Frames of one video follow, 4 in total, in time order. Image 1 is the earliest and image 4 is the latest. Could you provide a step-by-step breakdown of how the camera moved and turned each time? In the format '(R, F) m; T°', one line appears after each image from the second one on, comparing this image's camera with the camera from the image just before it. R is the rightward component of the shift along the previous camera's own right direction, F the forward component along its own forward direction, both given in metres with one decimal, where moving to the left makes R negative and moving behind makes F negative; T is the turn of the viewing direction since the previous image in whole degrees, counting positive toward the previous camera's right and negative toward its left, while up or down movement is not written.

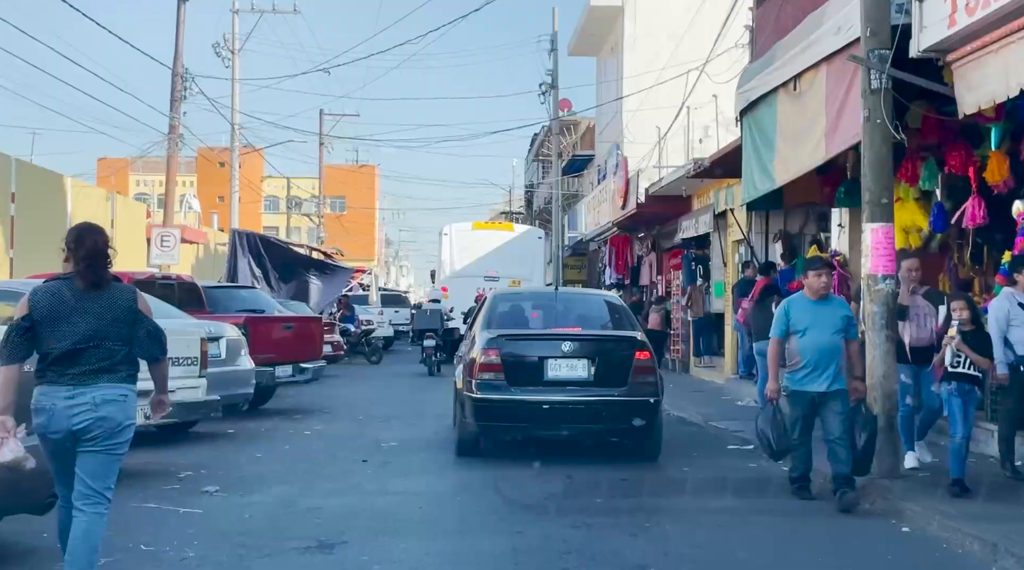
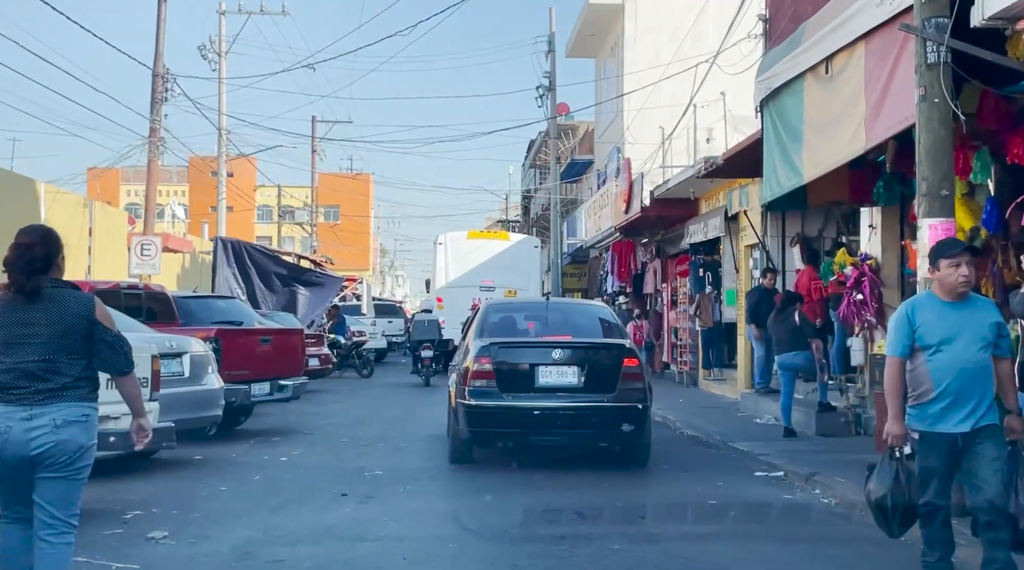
(0.0, +1.2) m; 0°
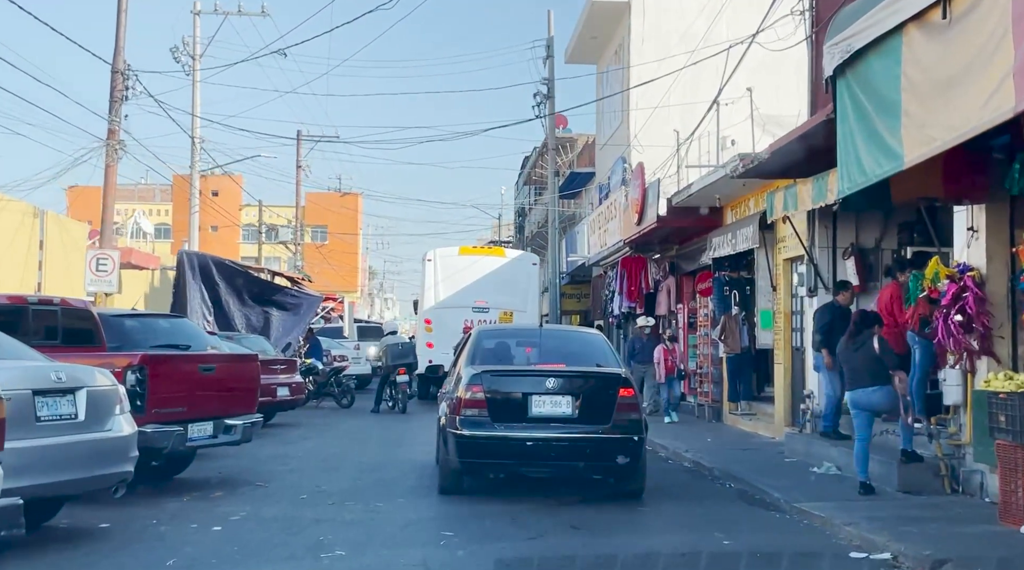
(-0.1, +2.5) m; +1°
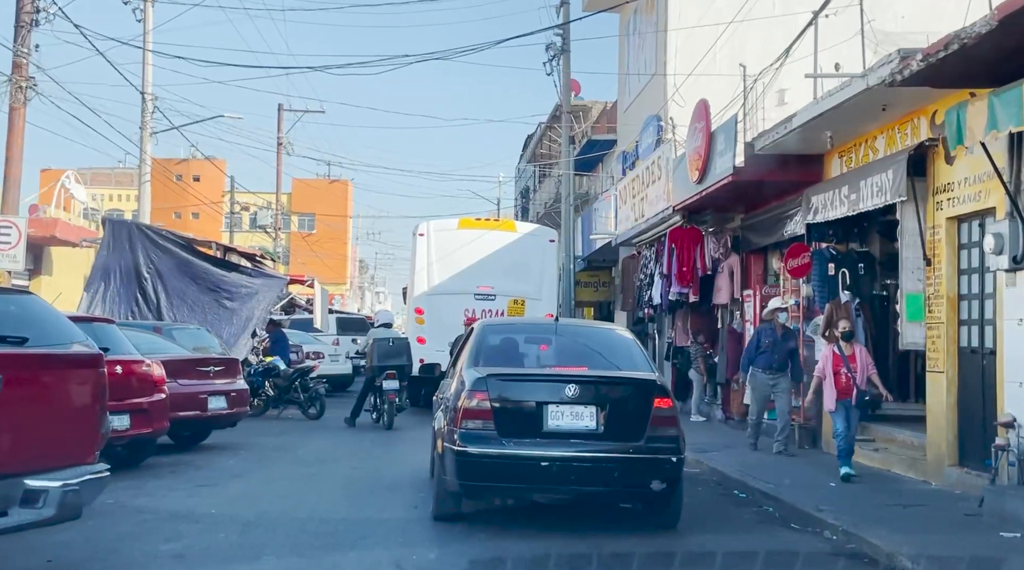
(-0.3, +4.8) m; 0°
